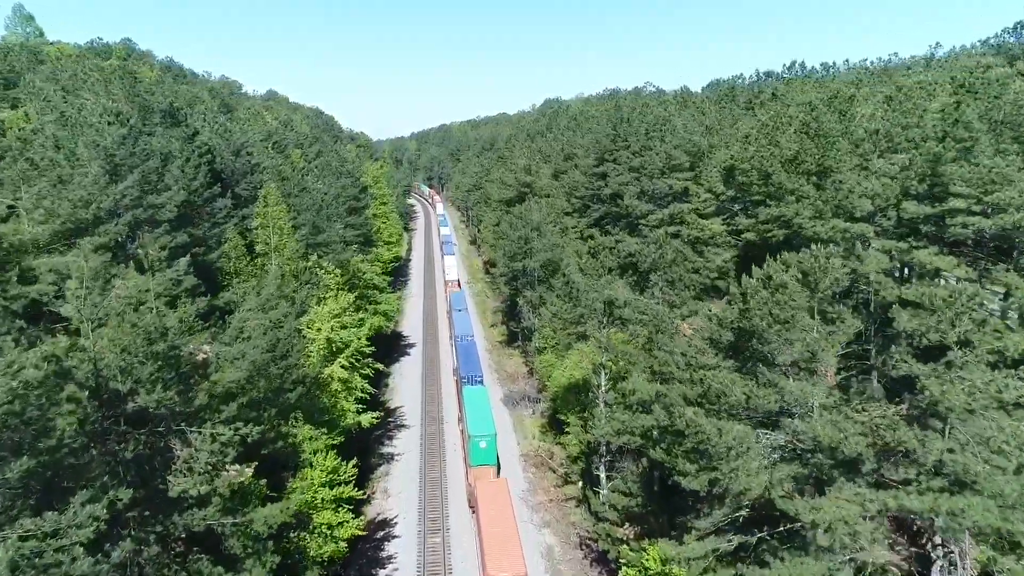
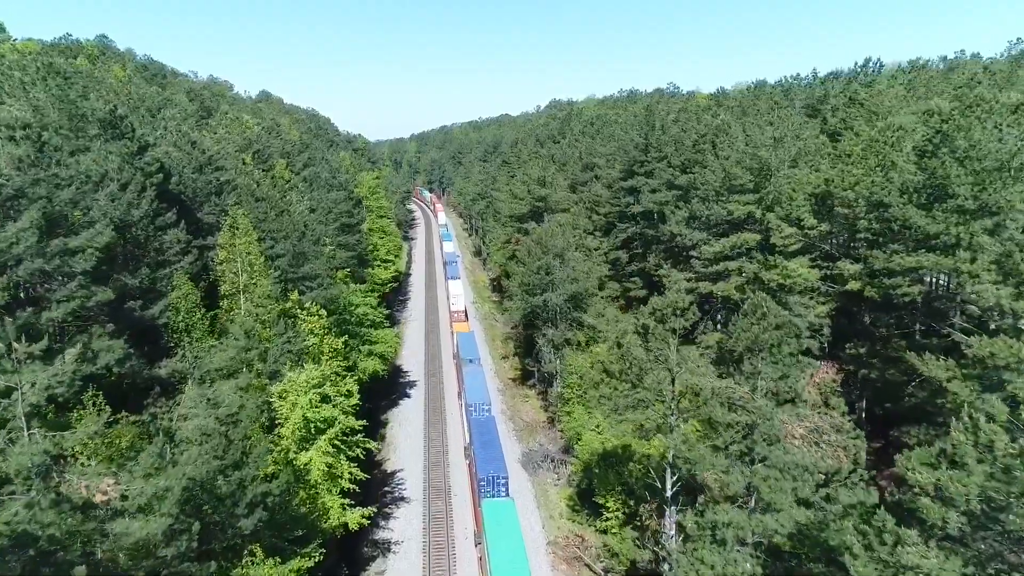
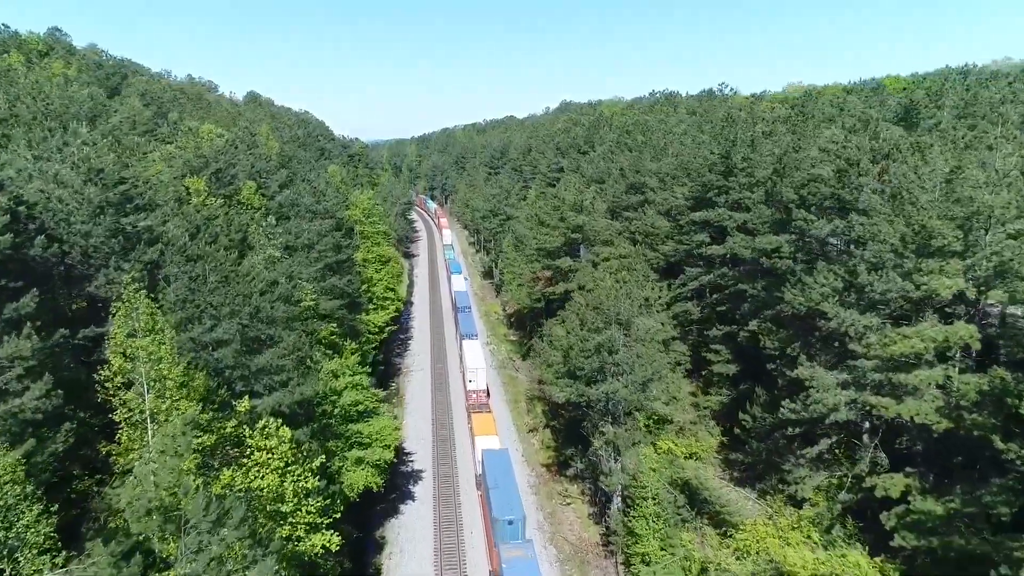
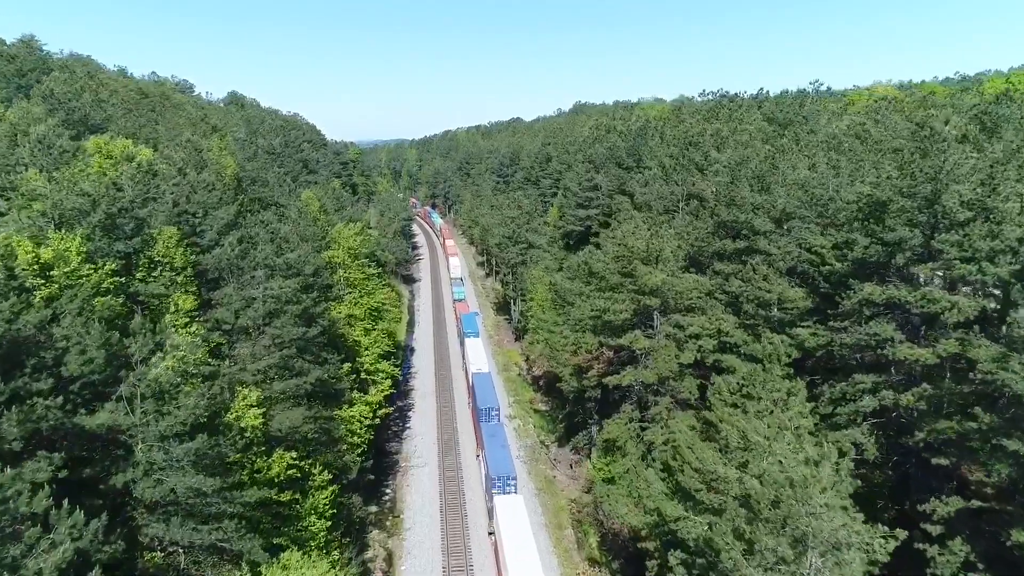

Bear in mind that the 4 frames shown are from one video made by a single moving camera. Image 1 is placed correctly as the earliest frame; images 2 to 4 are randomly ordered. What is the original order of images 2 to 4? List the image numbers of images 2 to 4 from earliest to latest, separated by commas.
2, 3, 4
